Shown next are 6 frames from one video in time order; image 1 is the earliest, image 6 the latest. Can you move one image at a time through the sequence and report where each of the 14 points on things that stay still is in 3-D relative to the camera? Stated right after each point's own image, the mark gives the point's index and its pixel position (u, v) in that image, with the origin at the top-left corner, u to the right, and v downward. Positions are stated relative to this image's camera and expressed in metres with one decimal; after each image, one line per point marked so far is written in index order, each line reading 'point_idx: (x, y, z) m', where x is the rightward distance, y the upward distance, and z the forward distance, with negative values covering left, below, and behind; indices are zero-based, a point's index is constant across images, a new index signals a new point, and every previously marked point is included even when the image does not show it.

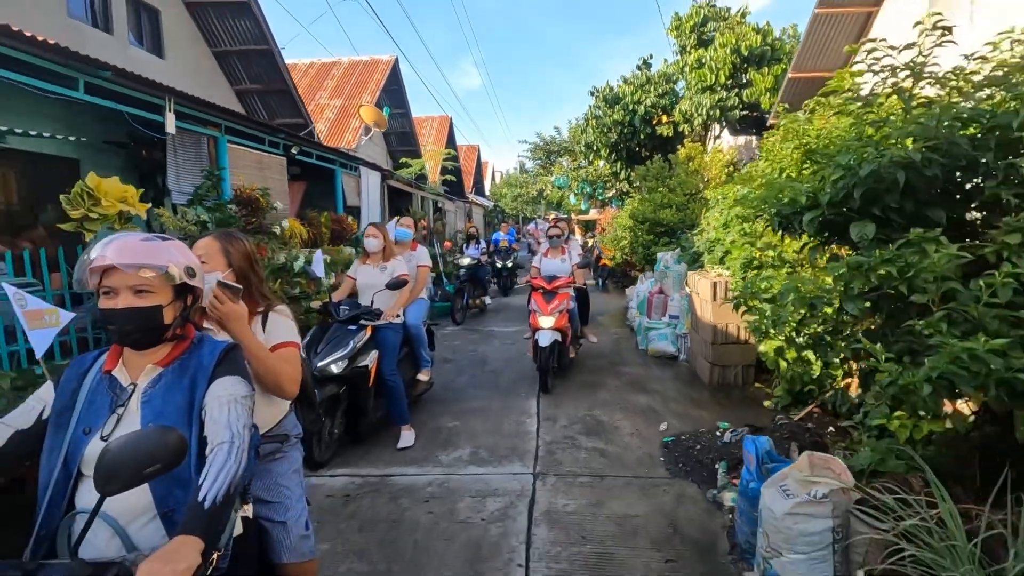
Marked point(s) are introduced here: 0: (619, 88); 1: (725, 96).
0: (+2.5, +4.6, +12.3) m
1: (+4.2, +3.8, +10.4) m
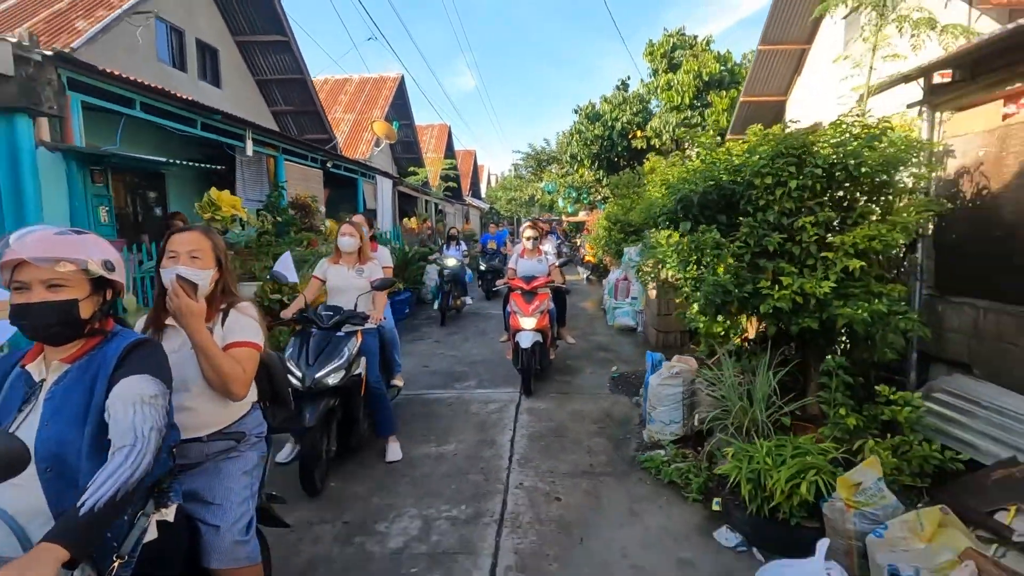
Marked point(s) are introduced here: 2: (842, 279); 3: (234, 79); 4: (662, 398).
0: (+2.3, +4.8, +14.0) m
1: (+4.1, +4.0, +12.2) m
2: (+2.0, +0.1, +3.2) m
3: (-4.9, +3.7, +9.5) m
4: (+1.1, -0.8, +3.7) m
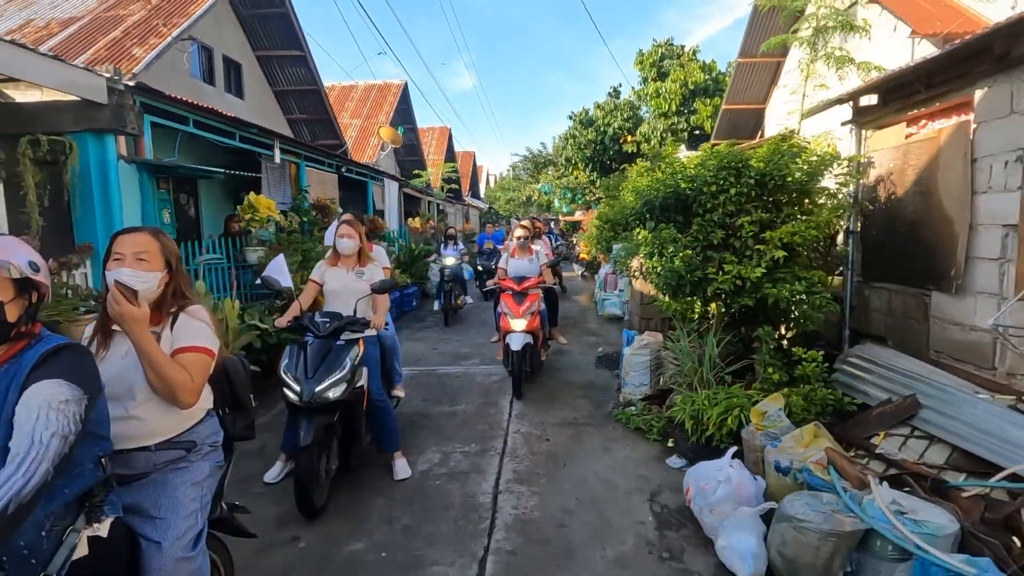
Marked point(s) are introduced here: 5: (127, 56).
0: (+2.3, +4.9, +14.9) m
1: (+4.0, +4.1, +13.0) m
2: (+2.0, +0.2, +4.1) m
3: (-5.0, +3.8, +10.3) m
4: (+1.0, -0.7, +4.6) m
5: (-4.5, +2.7, +6.2) m
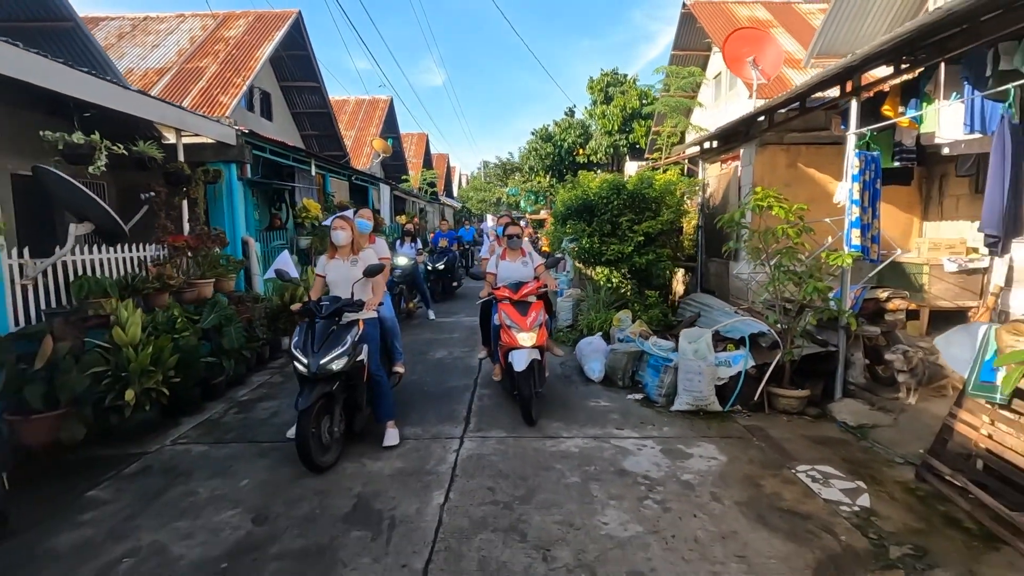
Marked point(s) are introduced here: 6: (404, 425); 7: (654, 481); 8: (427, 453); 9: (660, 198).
0: (+1.3, +5.3, +17.9) m
1: (+3.2, +4.5, +16.1) m
2: (+1.7, +0.6, +7.1) m
3: (-5.6, +4.2, +12.9) m
4: (+0.7, -0.3, +7.5) m
5: (-4.9, +3.1, +8.9) m
6: (-0.9, -1.1, +4.4) m
7: (+0.9, -1.2, +3.4) m
8: (-0.6, -1.2, +3.8) m
9: (+2.0, +1.2, +7.3) m
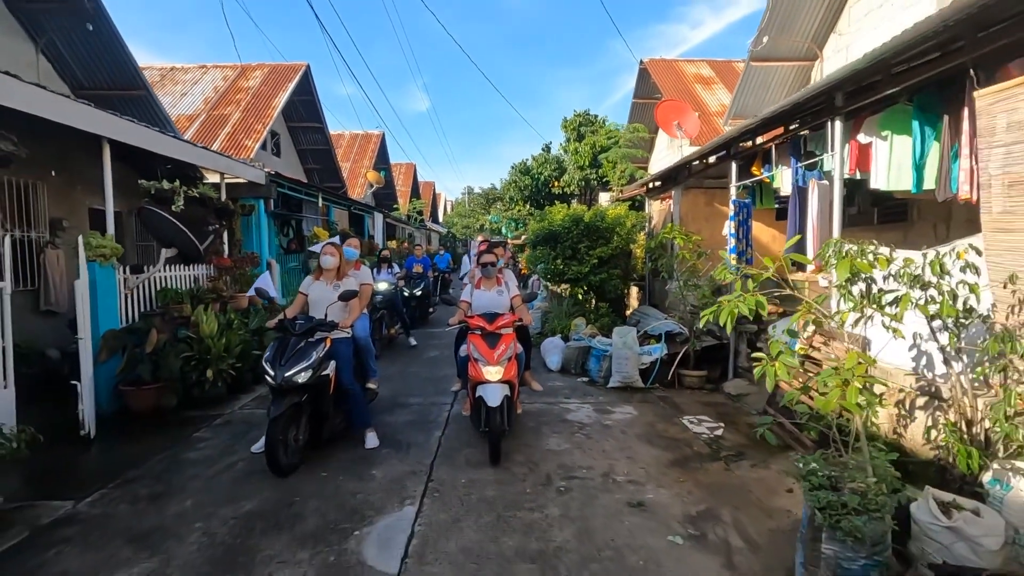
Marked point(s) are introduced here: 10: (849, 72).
0: (+0.7, +4.6, +19.7) m
1: (+2.6, +3.9, +18.0) m
2: (+1.3, +0.3, +8.8) m
3: (-6.1, +3.7, +14.6) m
4: (+0.4, -0.5, +9.2) m
5: (-5.3, +2.8, +10.5) m
6: (-1.1, -1.2, +5.9) m
7: (+0.7, -1.3, +5.0) m
8: (-0.8, -1.2, +5.4) m
9: (+1.7, +1.0, +9.0) m
10: (+2.4, +1.5, +3.8) m
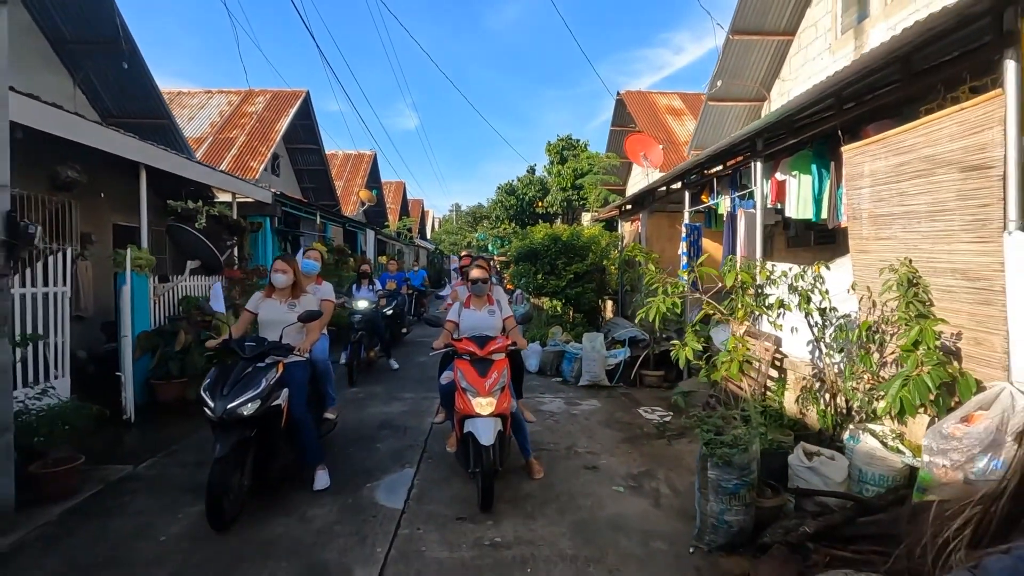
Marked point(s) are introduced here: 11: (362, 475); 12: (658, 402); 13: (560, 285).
0: (+0.1, +4.1, +20.8) m
1: (+2.1, +3.4, +19.1) m
2: (+1.0, +0.1, +9.7) m
3: (-6.6, +3.4, +15.4) m
4: (+0.1, -0.7, +10.0) m
5: (-5.6, +2.6, +11.3) m
6: (-1.4, -1.3, +6.8) m
7: (+0.5, -1.4, +5.8) m
8: (-1.1, -1.3, +6.2) m
9: (+1.4, +0.8, +10.0) m
10: (+2.2, +1.5, +4.8) m
11: (-1.2, -1.4, +4.1) m
12: (+1.7, -1.3, +6.2) m
13: (+0.9, +0.1, +9.6) m
